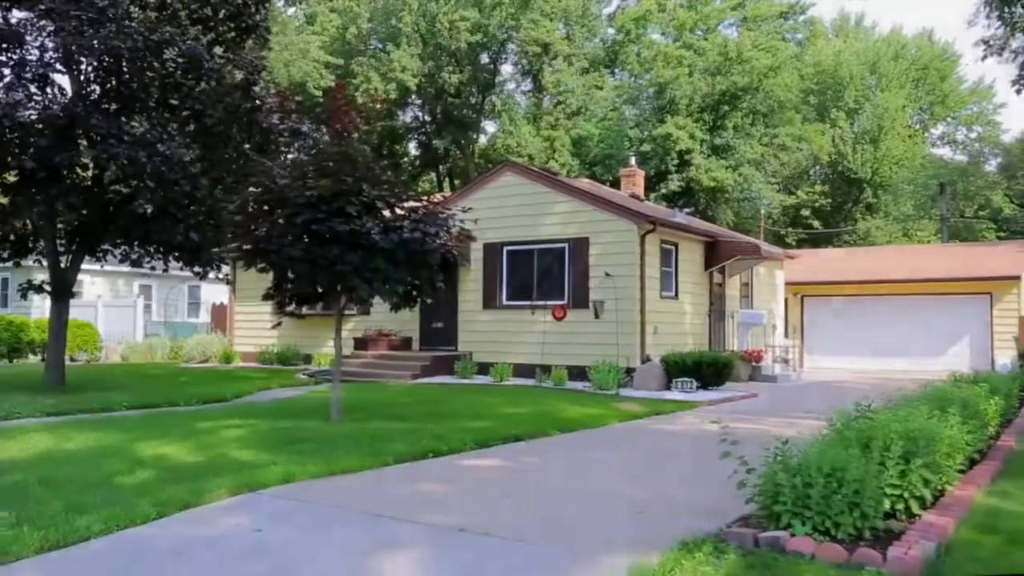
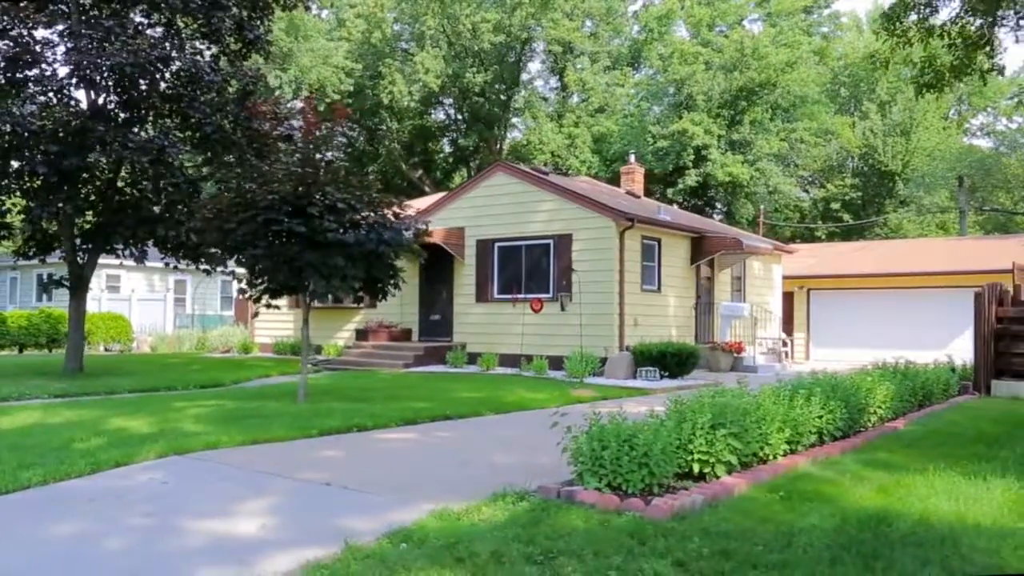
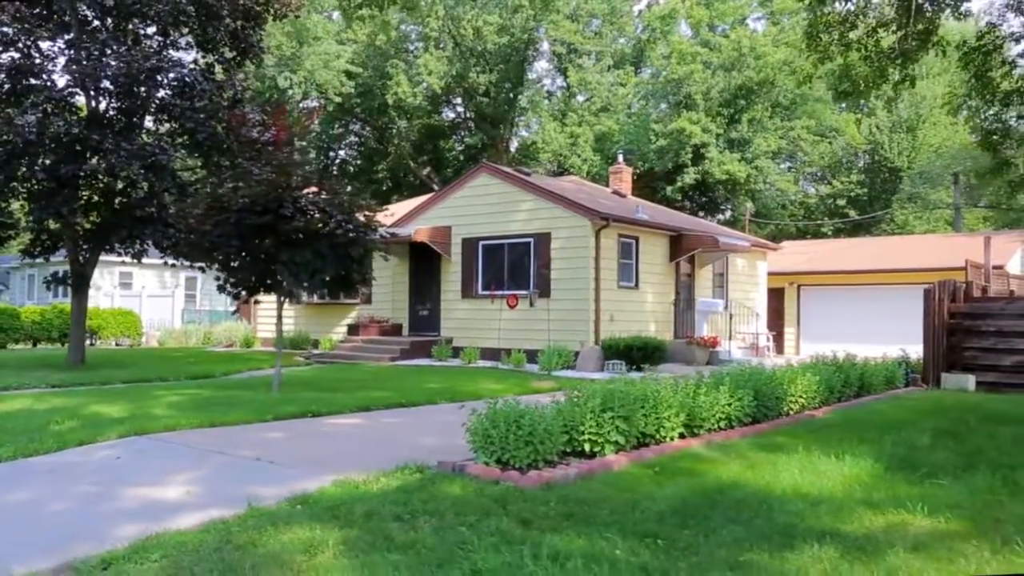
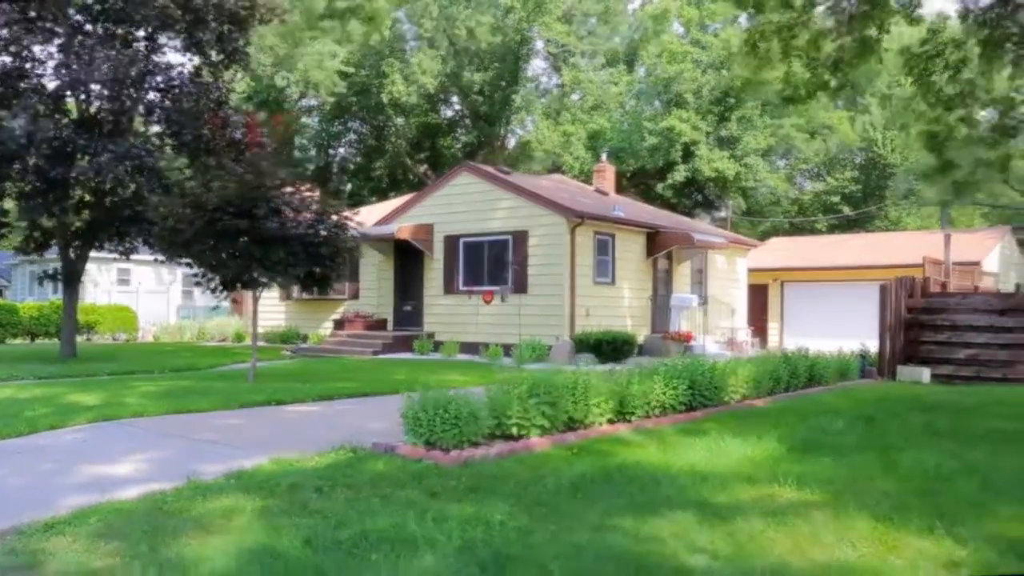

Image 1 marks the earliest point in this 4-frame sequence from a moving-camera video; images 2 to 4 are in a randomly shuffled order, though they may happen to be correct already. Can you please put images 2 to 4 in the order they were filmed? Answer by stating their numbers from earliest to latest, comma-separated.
2, 3, 4
